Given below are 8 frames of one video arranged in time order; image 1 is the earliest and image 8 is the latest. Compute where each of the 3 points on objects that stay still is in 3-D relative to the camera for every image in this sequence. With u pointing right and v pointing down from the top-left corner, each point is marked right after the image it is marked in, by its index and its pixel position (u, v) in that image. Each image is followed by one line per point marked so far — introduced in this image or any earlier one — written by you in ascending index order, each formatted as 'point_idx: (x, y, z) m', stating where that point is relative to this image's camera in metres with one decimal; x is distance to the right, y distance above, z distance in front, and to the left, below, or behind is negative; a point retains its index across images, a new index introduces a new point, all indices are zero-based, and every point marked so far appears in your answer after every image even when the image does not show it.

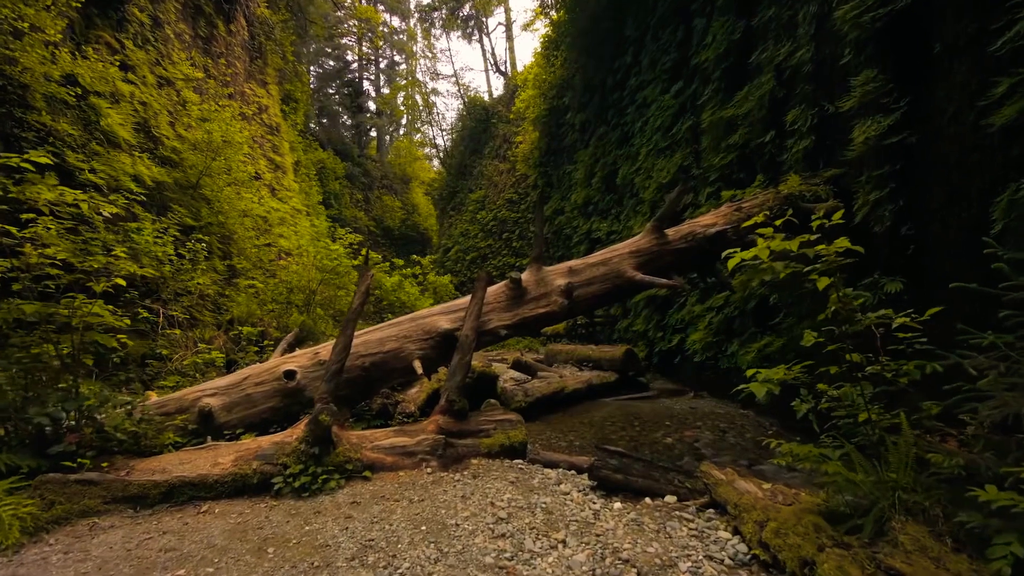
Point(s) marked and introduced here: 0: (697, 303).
0: (+2.4, -0.2, +6.8) m
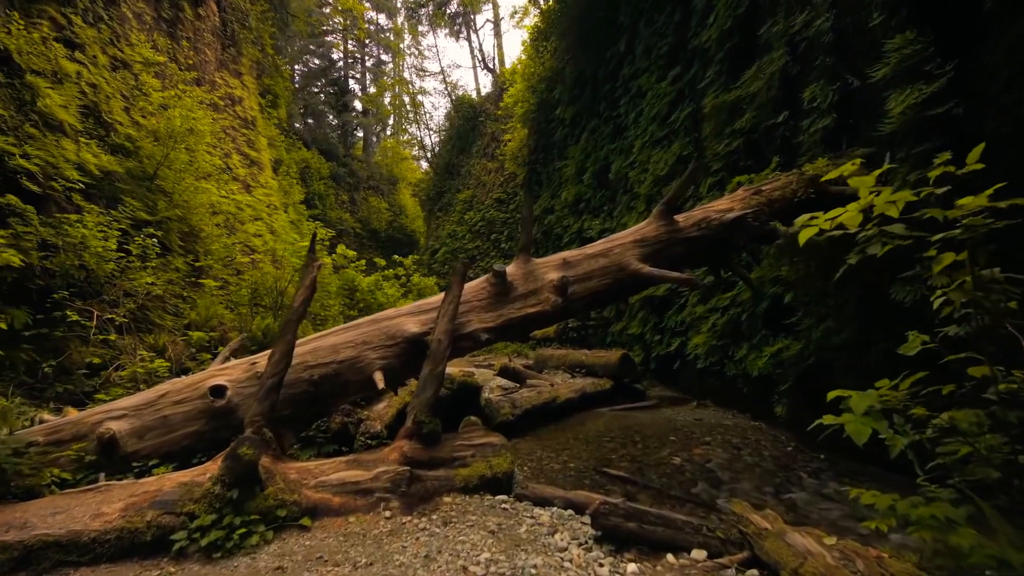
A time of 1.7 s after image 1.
0: (+2.2, -0.2, +6.2) m
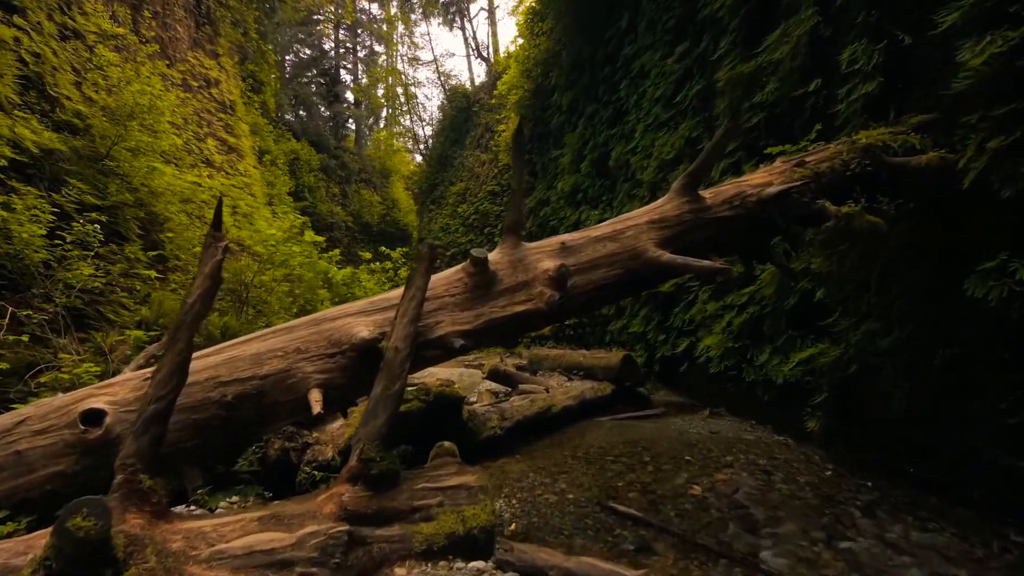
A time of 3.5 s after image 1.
0: (+2.1, -0.1, +5.5) m
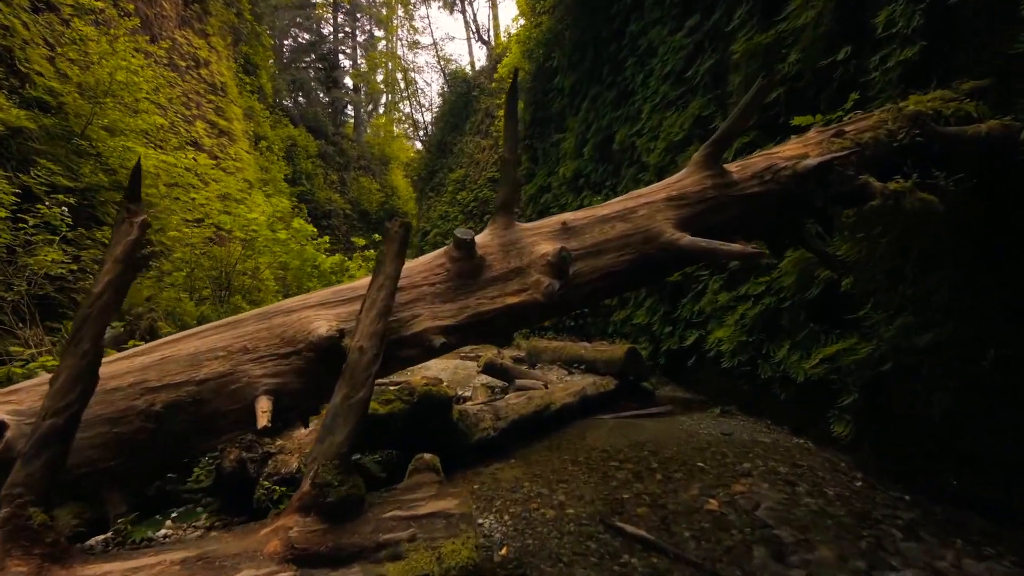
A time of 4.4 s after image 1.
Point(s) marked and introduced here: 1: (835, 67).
0: (+2.1, 0.0, +5.2) m
1: (+2.6, +1.8, +4.1) m
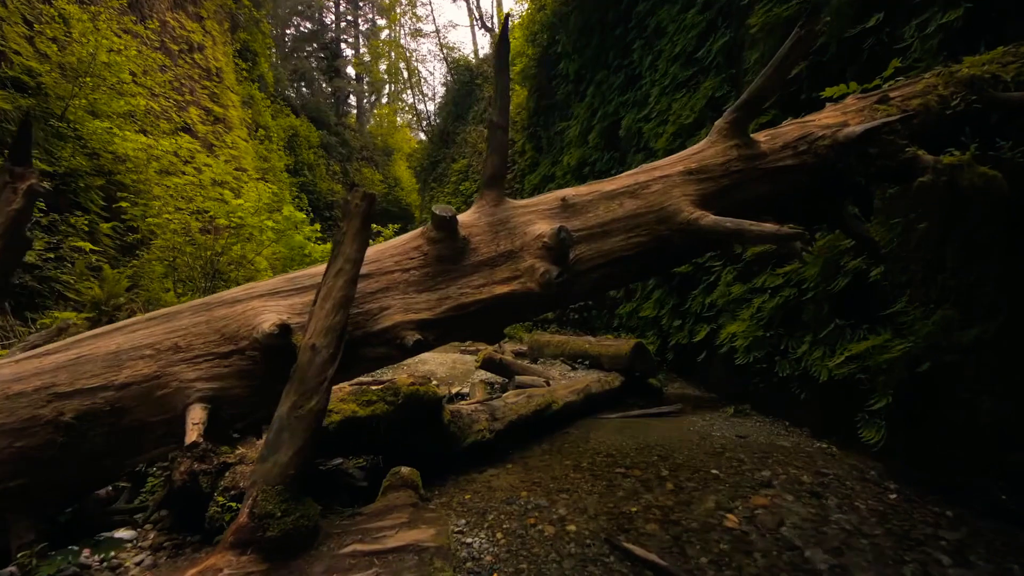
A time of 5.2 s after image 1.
0: (+2.1, 0.0, +4.8) m
1: (+2.6, +1.8, +3.8) m
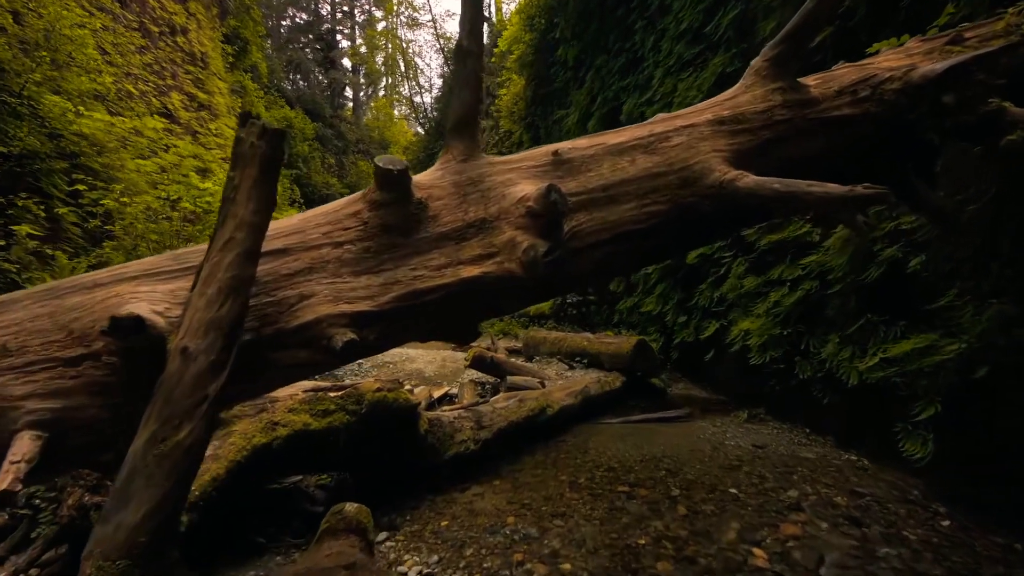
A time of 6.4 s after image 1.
0: (+2.0, +0.1, +4.4) m
1: (+2.5, +1.9, +3.3) m
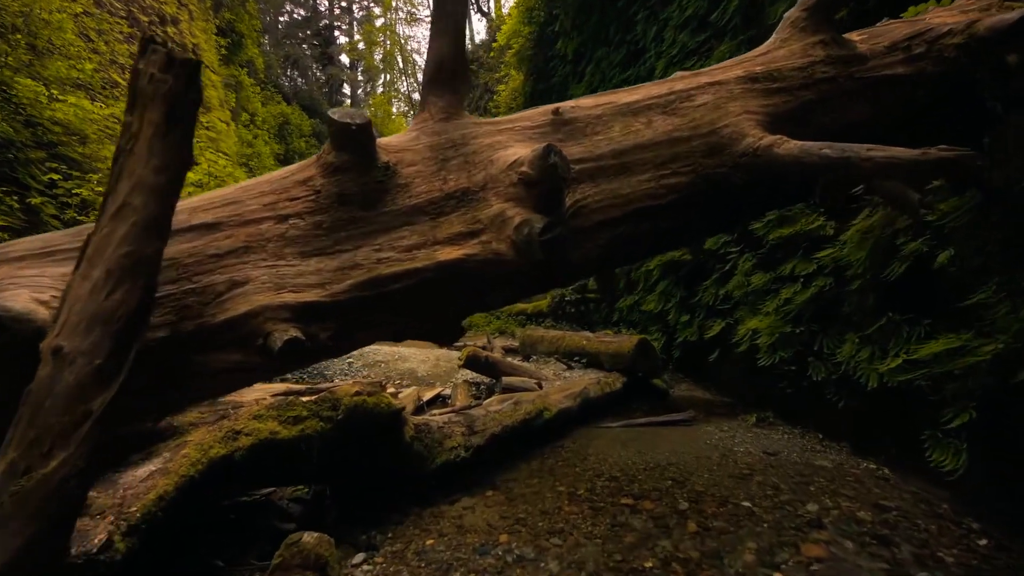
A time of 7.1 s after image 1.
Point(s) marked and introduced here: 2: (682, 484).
0: (+2.0, +0.1, +4.2) m
1: (+2.5, +1.9, +3.1) m
2: (+0.9, -1.1, +2.7) m
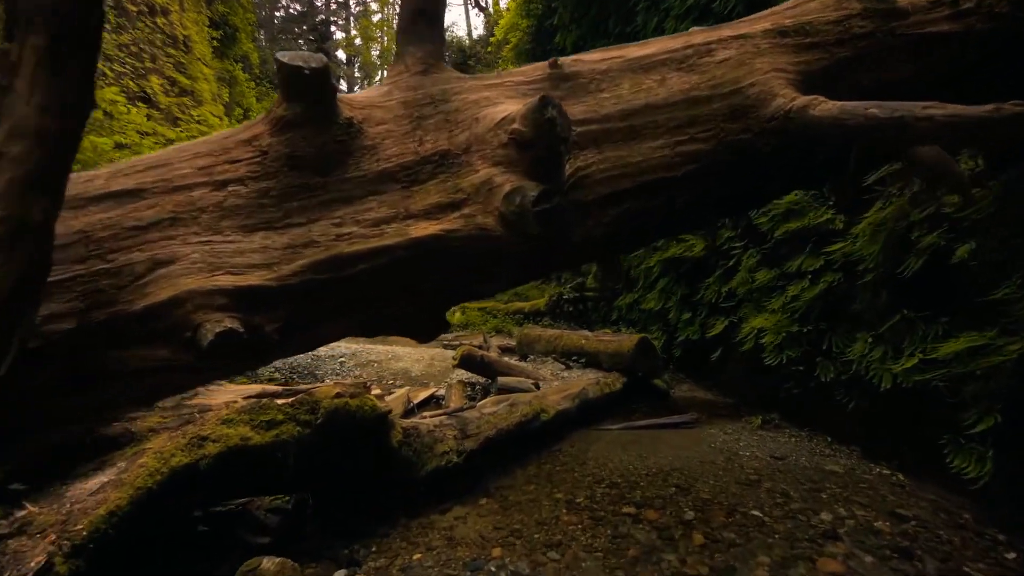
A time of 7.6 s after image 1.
0: (+2.0, +0.2, +4.0) m
1: (+2.5, +1.9, +3.0) m
2: (+0.9, -1.0, +2.6) m
